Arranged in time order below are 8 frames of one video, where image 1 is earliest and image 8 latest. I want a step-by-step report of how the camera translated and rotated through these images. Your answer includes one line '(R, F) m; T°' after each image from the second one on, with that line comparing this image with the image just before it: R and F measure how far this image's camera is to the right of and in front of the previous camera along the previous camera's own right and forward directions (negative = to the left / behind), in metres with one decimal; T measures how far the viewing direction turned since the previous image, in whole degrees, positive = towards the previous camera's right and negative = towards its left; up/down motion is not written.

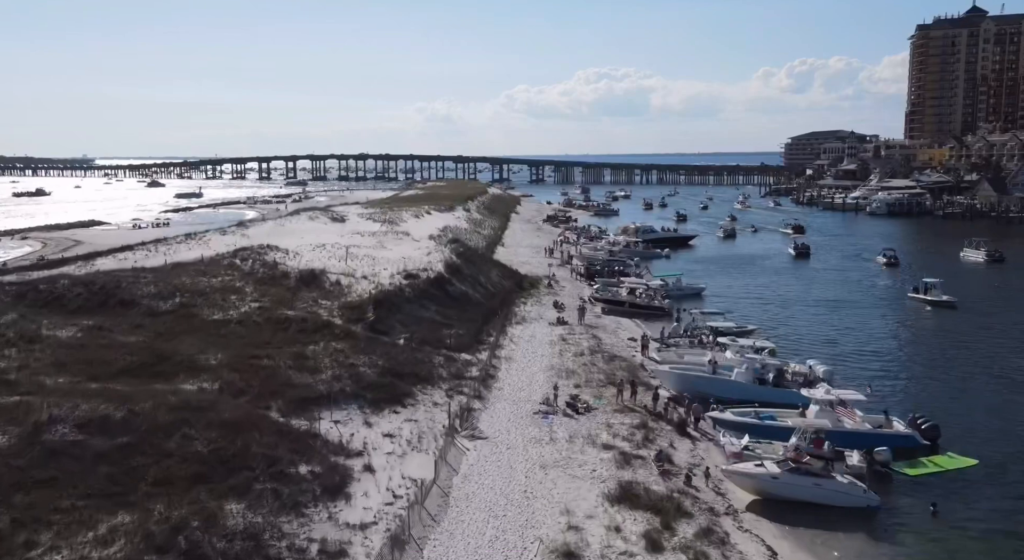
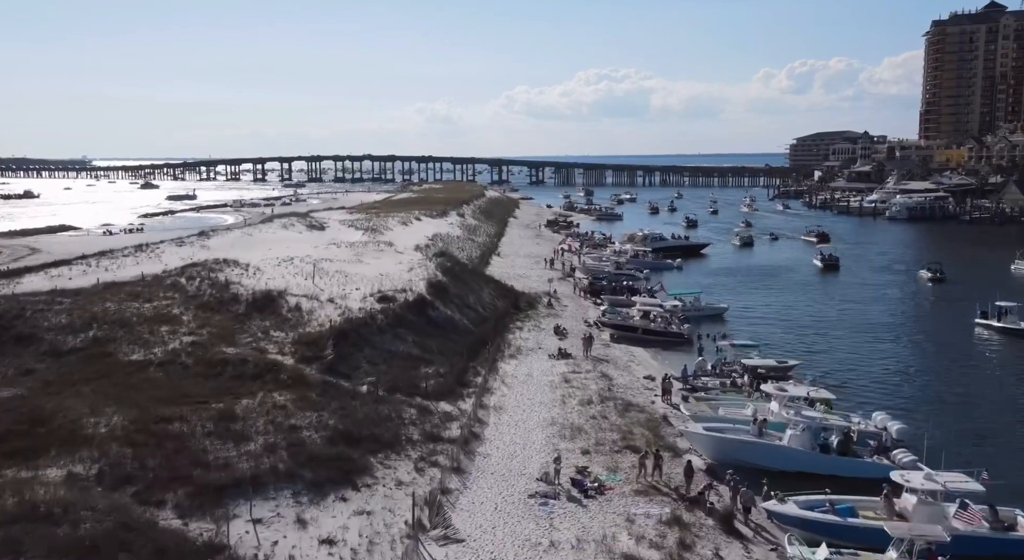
(+0.2, +5.1) m; 0°
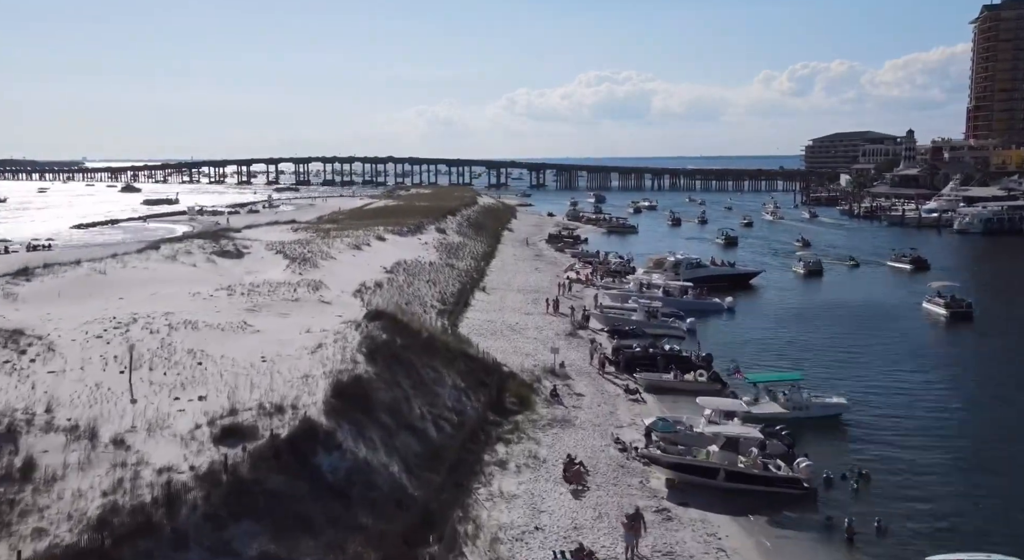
(+0.5, +14.2) m; 0°
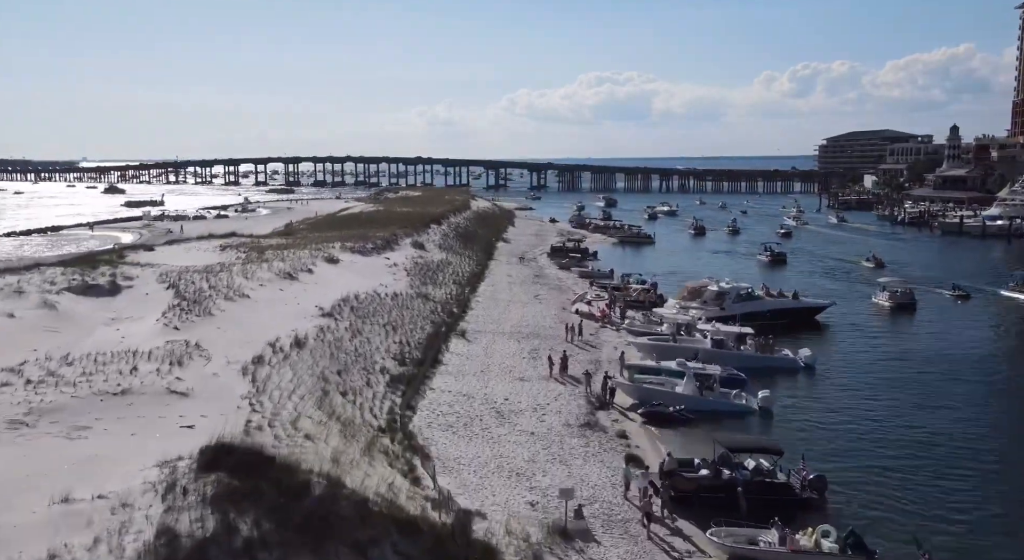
(+0.4, +11.2) m; 0°
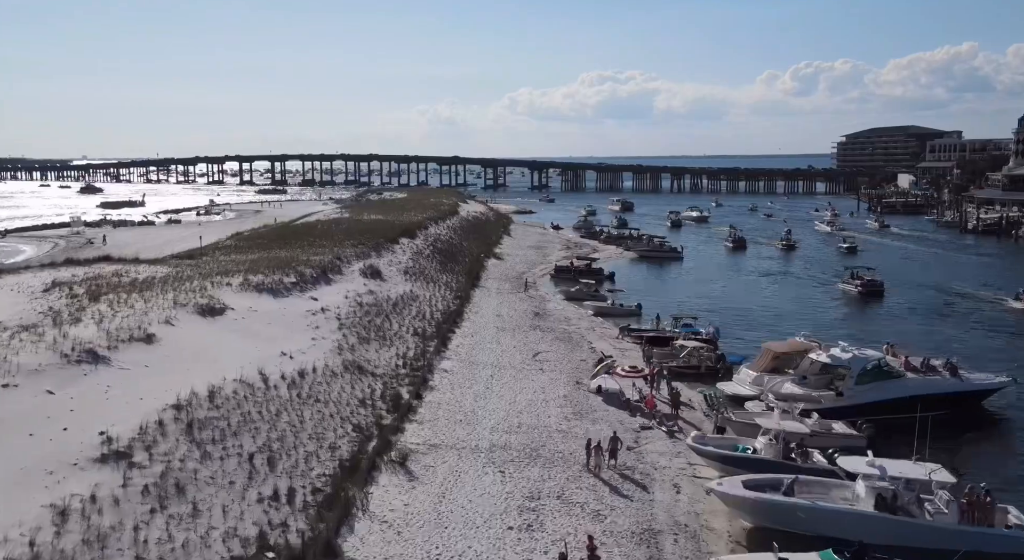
(+0.5, +13.5) m; 0°
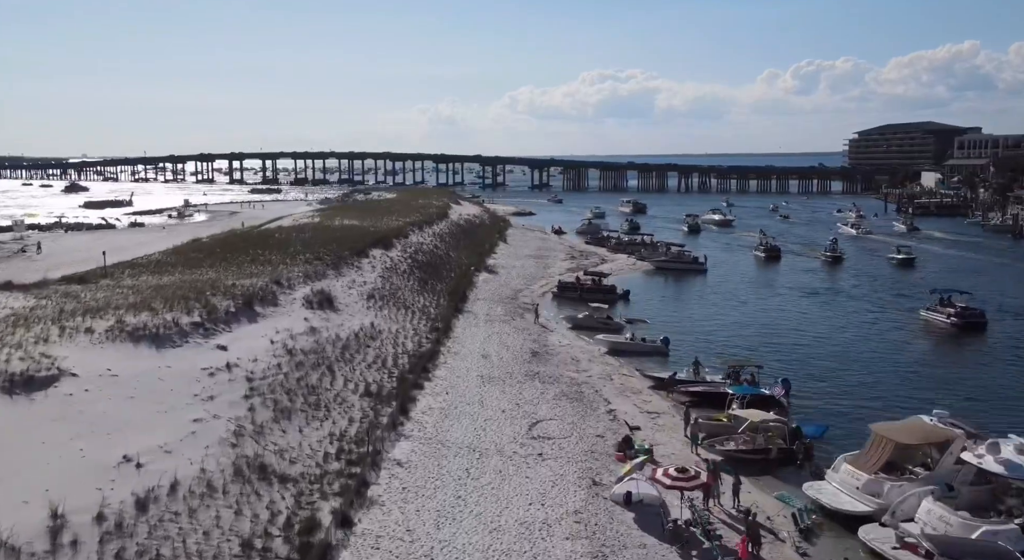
(+0.3, +8.1) m; 0°
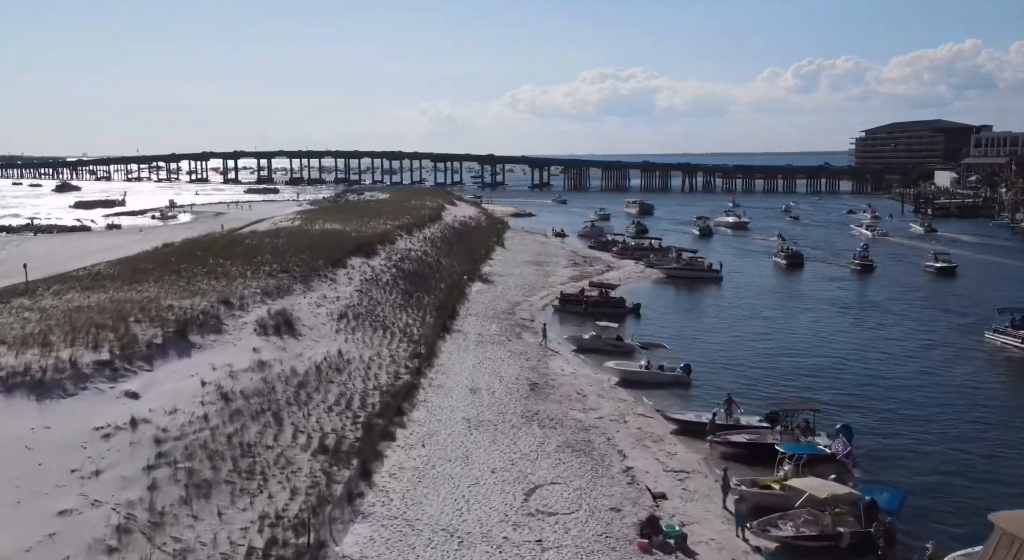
(+0.2, +4.3) m; 0°
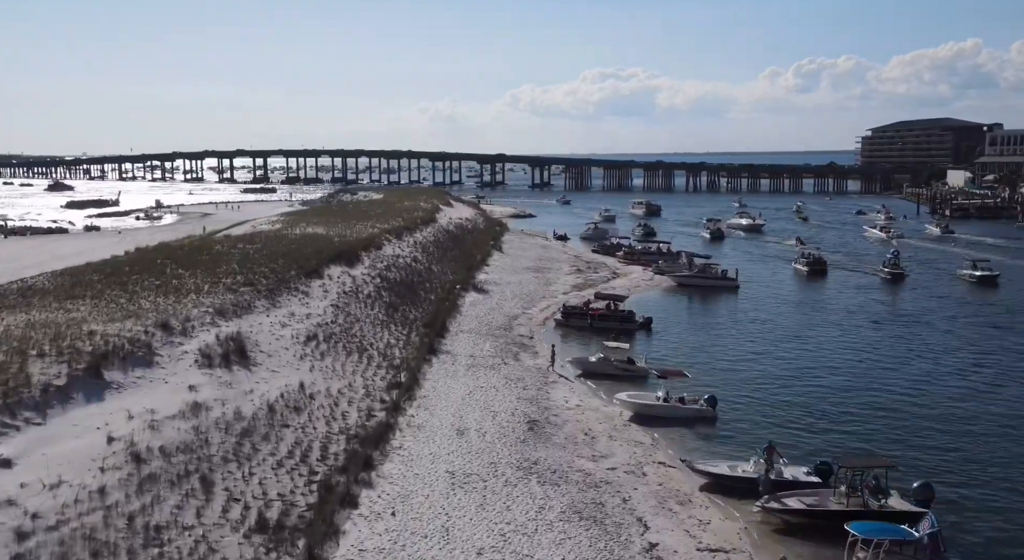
(+0.1, +3.7) m; 0°
